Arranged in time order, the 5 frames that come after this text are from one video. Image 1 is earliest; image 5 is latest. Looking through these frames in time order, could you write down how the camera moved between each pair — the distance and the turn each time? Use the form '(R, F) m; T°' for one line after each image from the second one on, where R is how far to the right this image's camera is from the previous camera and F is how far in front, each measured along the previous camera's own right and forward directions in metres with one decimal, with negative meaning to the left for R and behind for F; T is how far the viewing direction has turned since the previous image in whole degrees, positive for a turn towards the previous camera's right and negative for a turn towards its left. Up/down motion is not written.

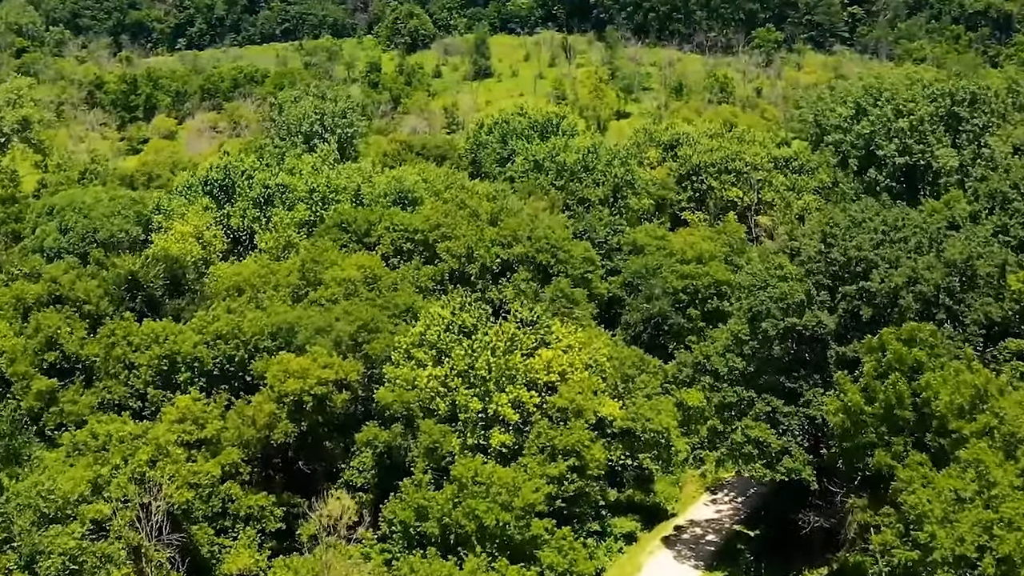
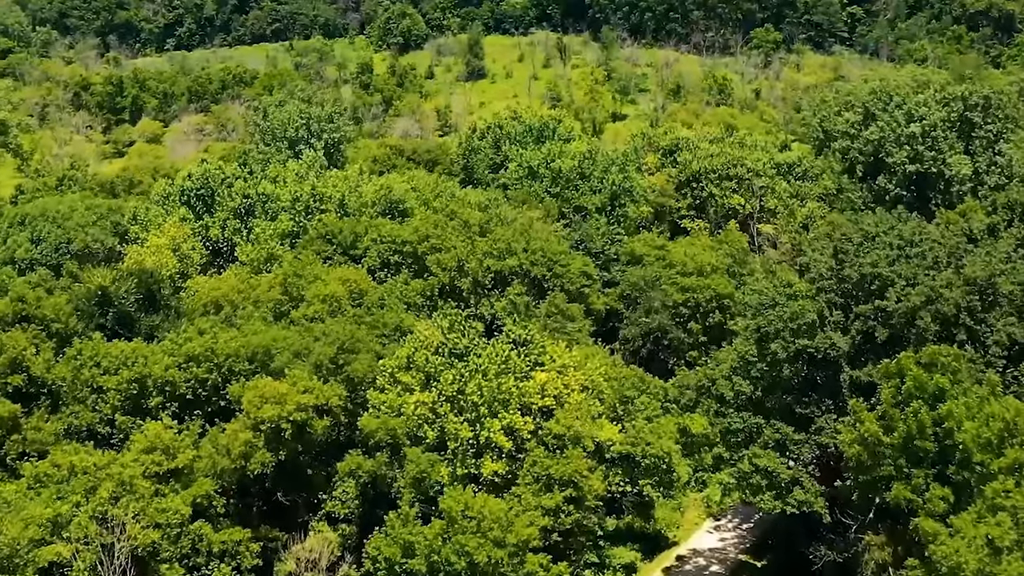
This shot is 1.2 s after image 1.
(+0.1, +2.9) m; 0°
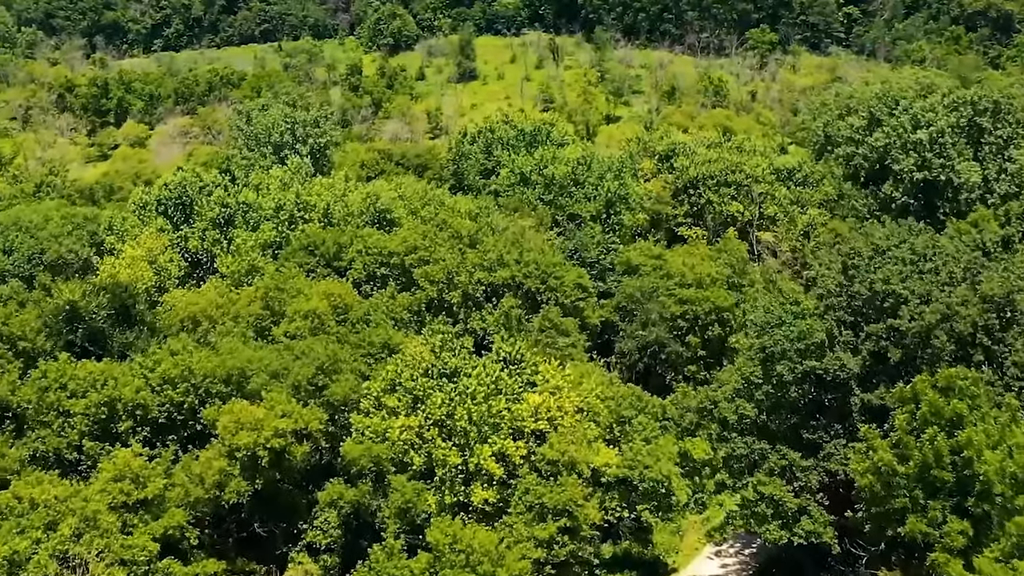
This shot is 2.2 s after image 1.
(+0.1, +2.4) m; 0°
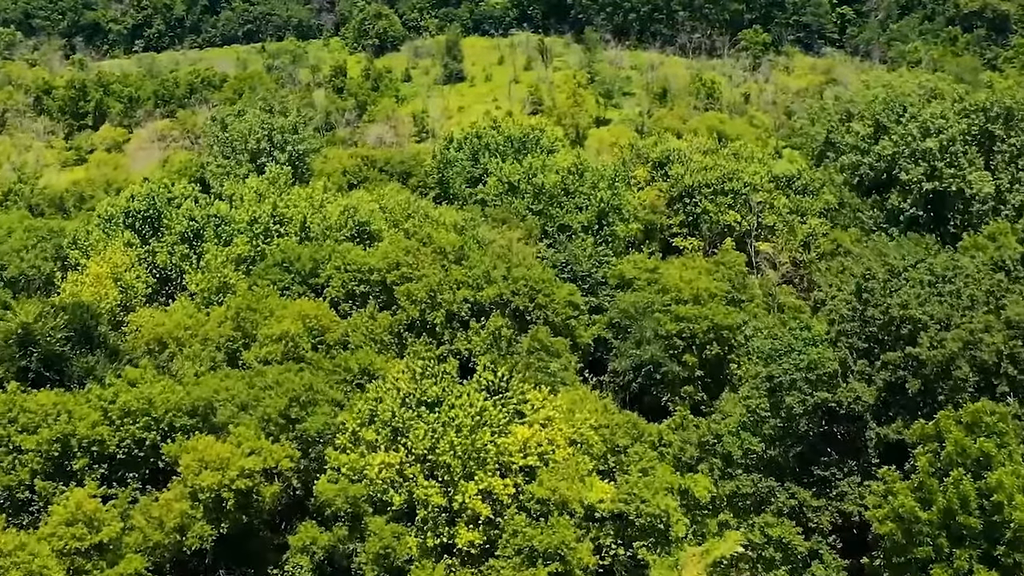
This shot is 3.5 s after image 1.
(+0.1, +3.2) m; +1°
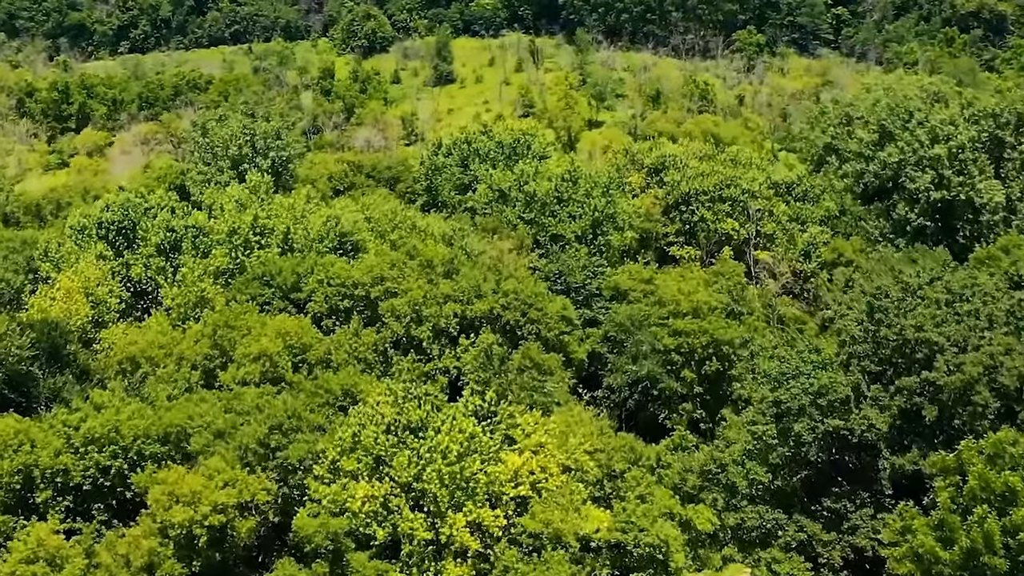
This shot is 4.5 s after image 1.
(0.0, +2.3) m; 0°
